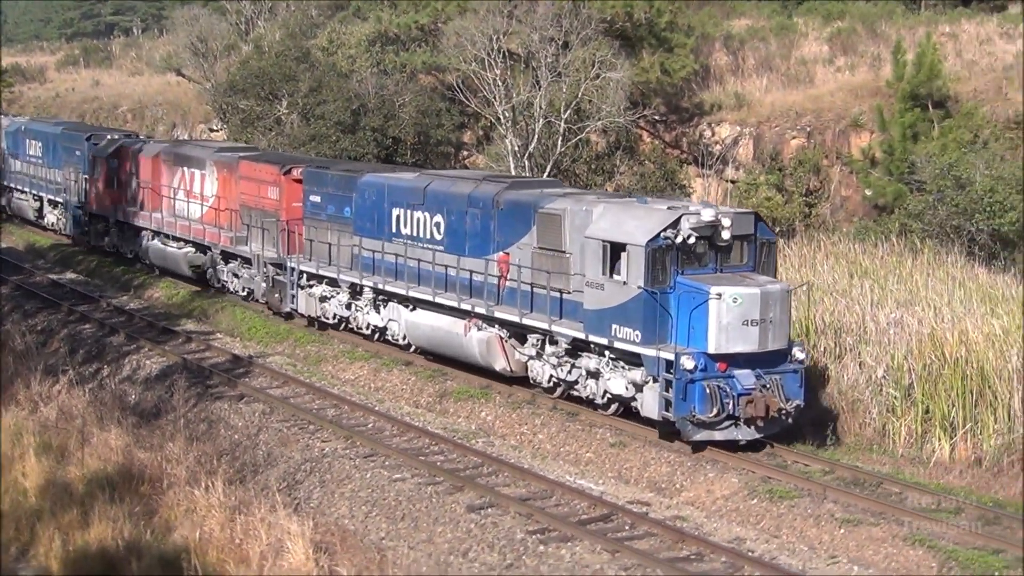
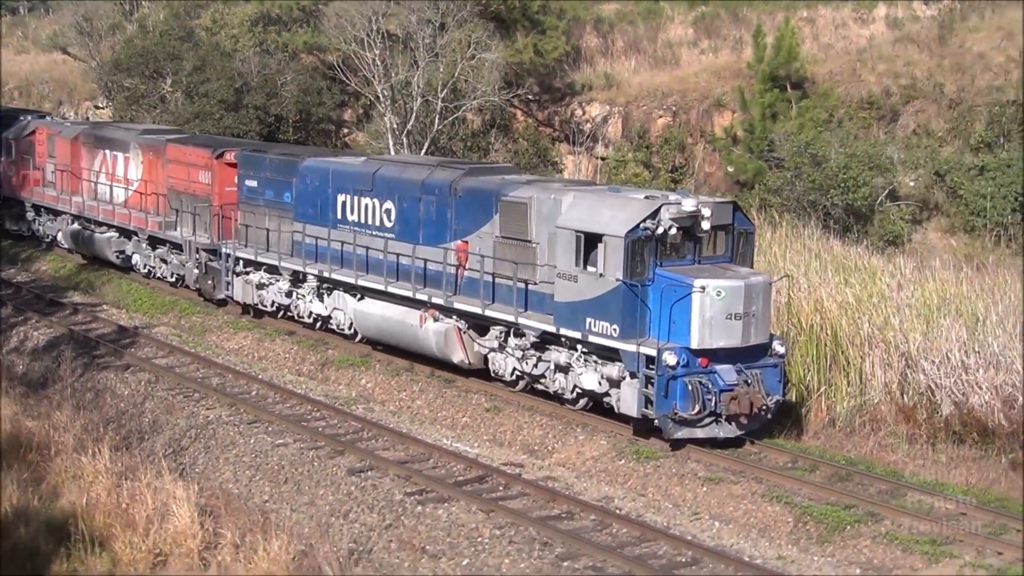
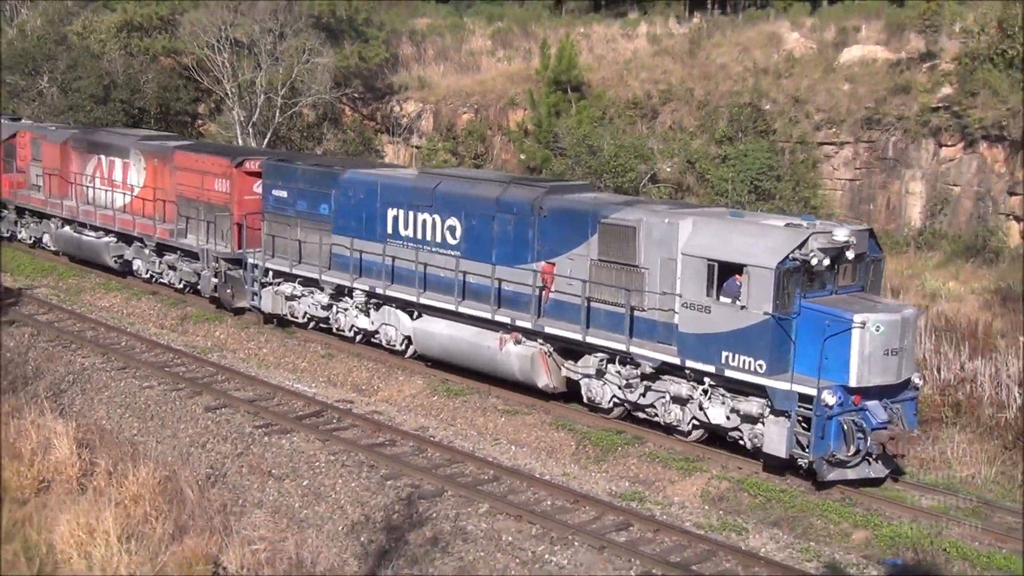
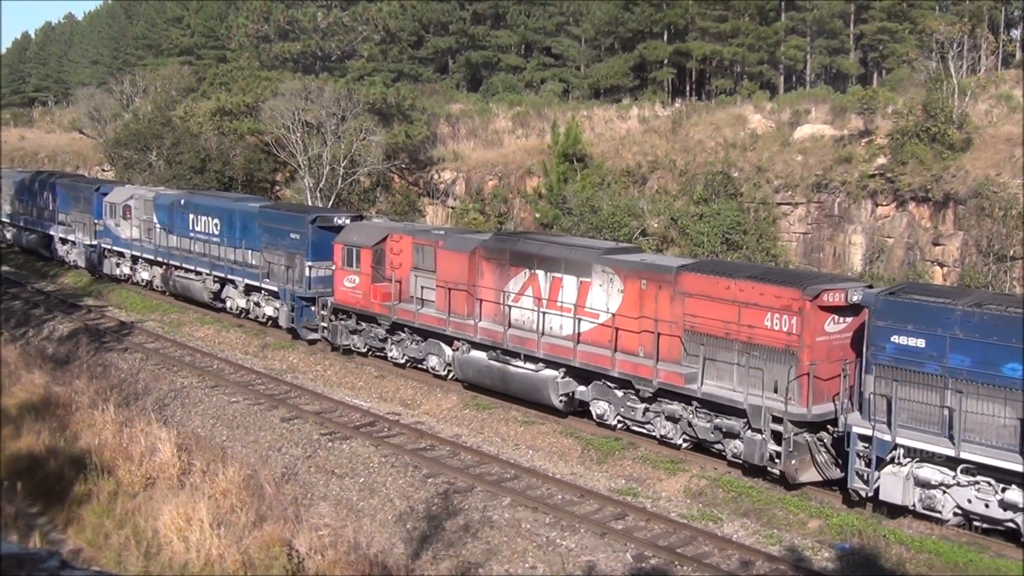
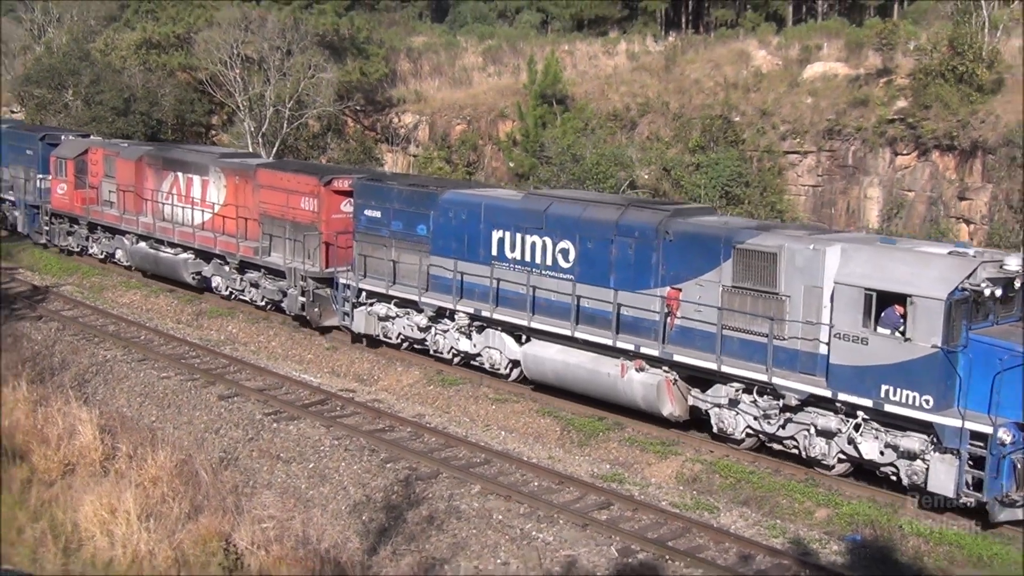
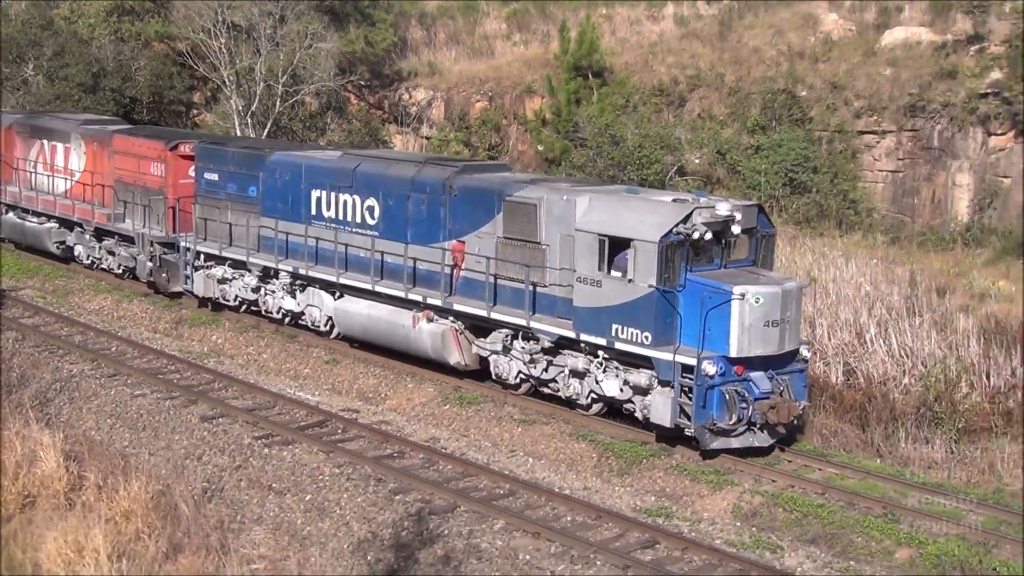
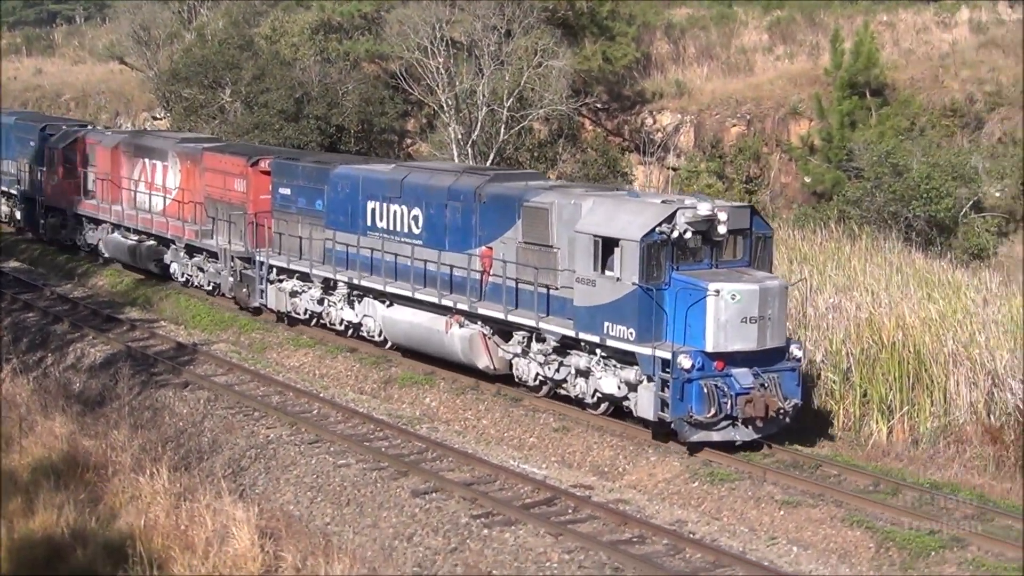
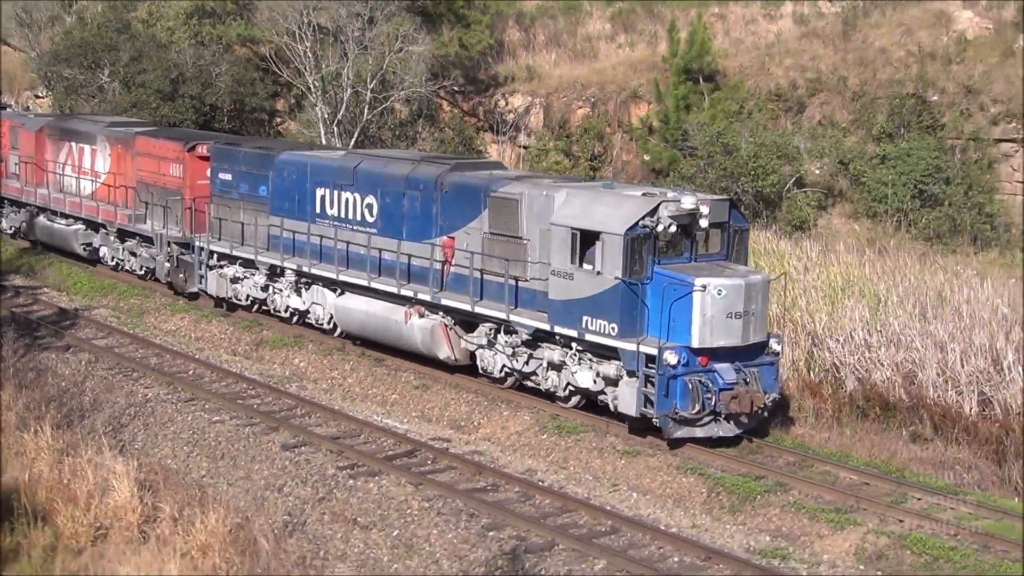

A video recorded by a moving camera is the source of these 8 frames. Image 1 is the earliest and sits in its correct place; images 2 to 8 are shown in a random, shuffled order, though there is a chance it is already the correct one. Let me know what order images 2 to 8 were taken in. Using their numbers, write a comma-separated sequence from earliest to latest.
7, 2, 8, 6, 3, 5, 4
